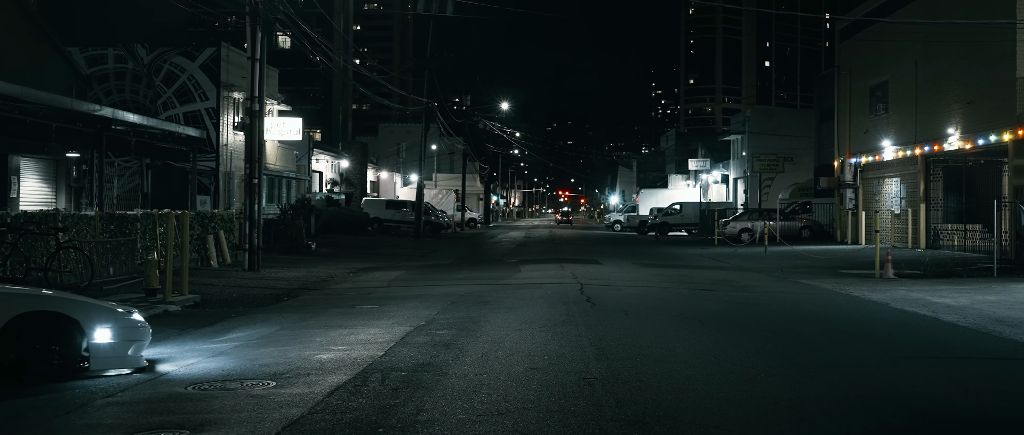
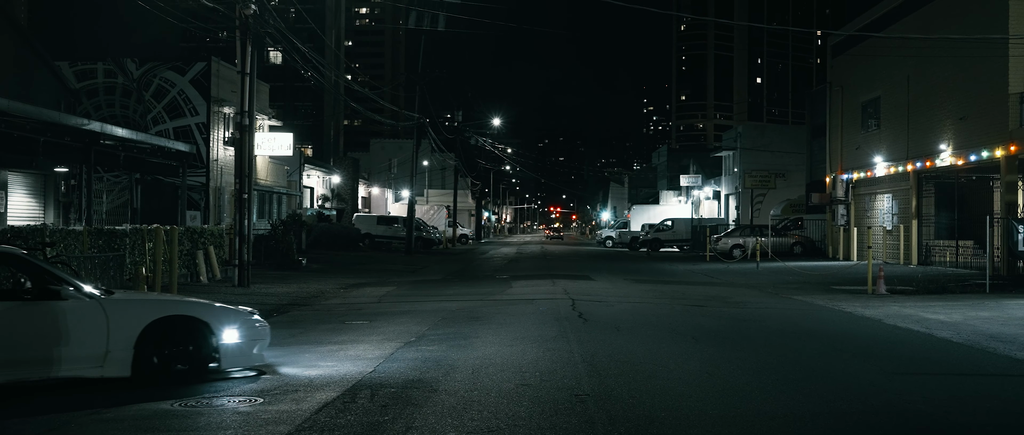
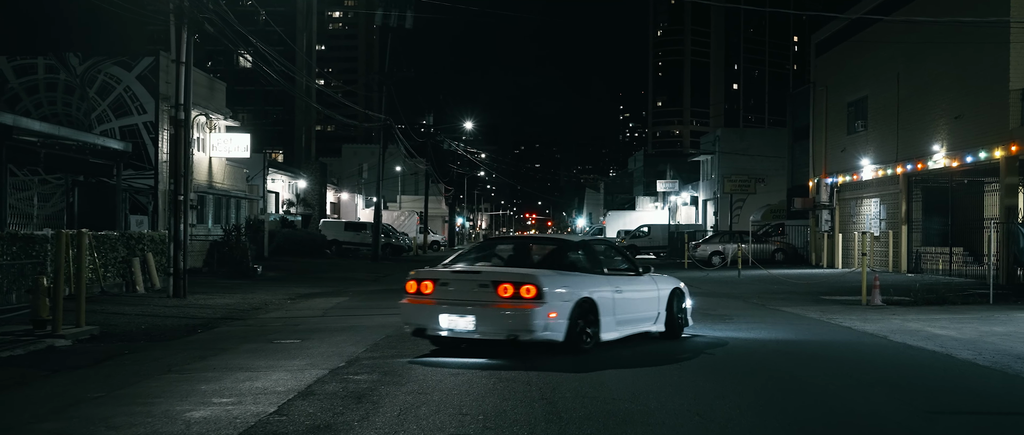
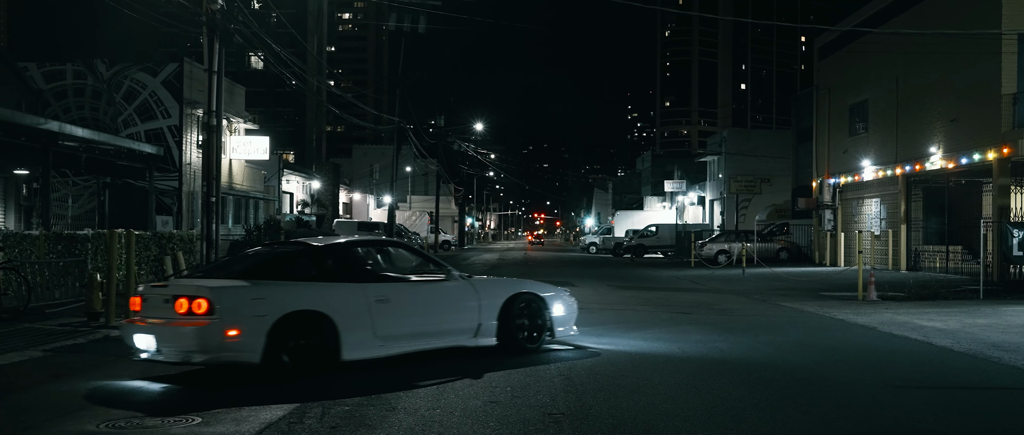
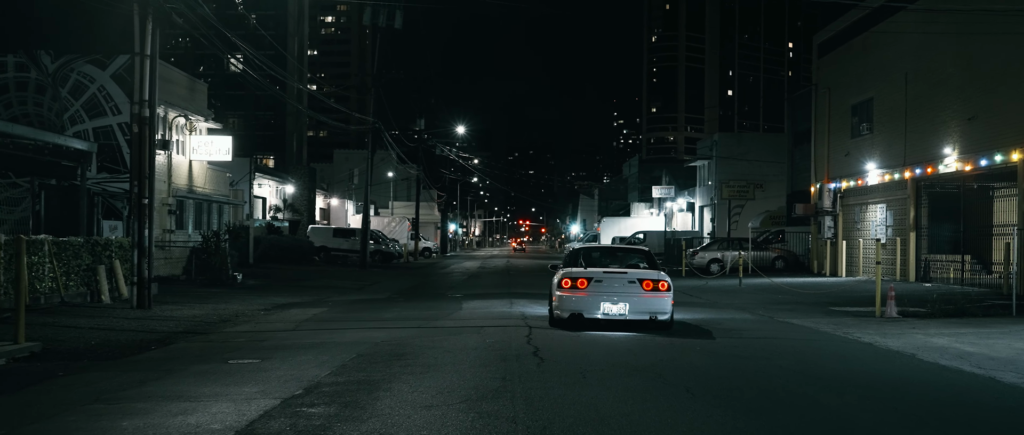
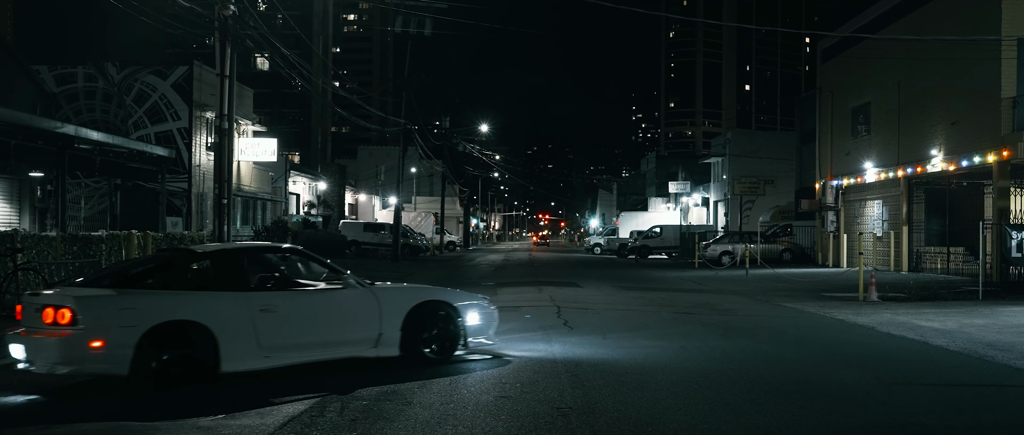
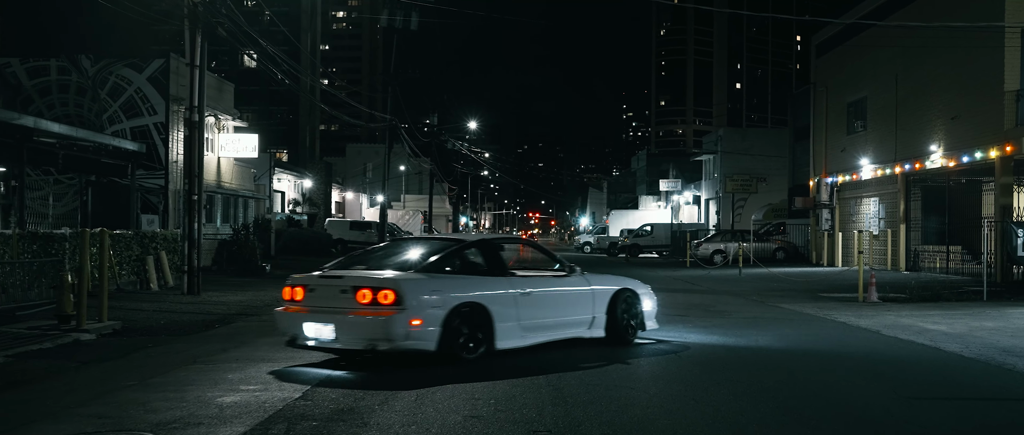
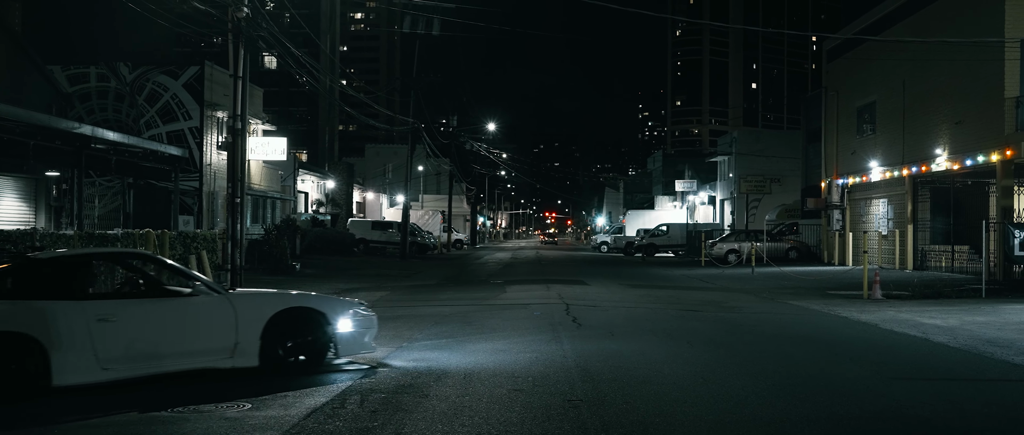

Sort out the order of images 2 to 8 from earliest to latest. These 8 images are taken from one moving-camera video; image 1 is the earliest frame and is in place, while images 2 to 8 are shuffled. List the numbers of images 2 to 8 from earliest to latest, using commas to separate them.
2, 8, 6, 4, 7, 3, 5
